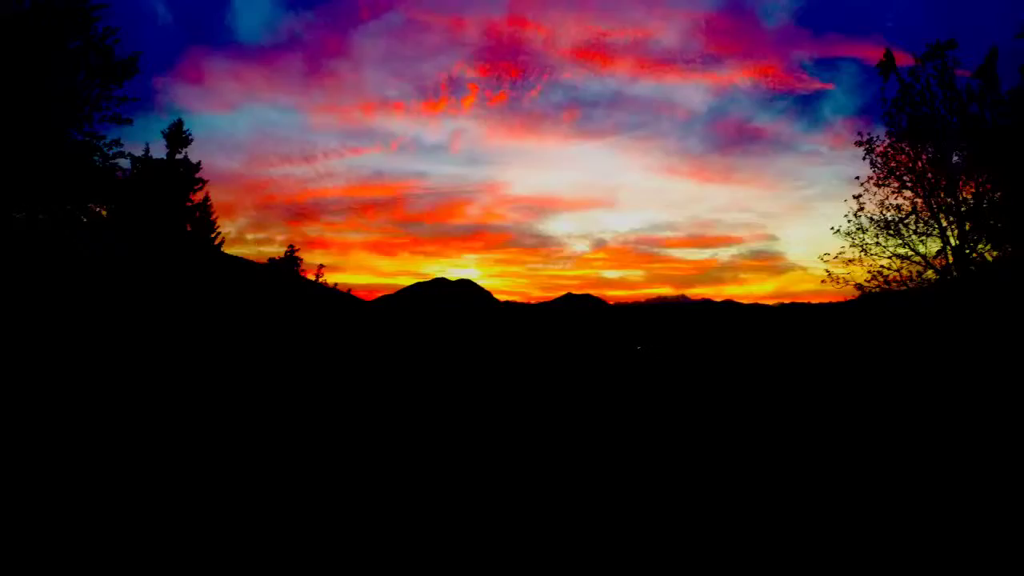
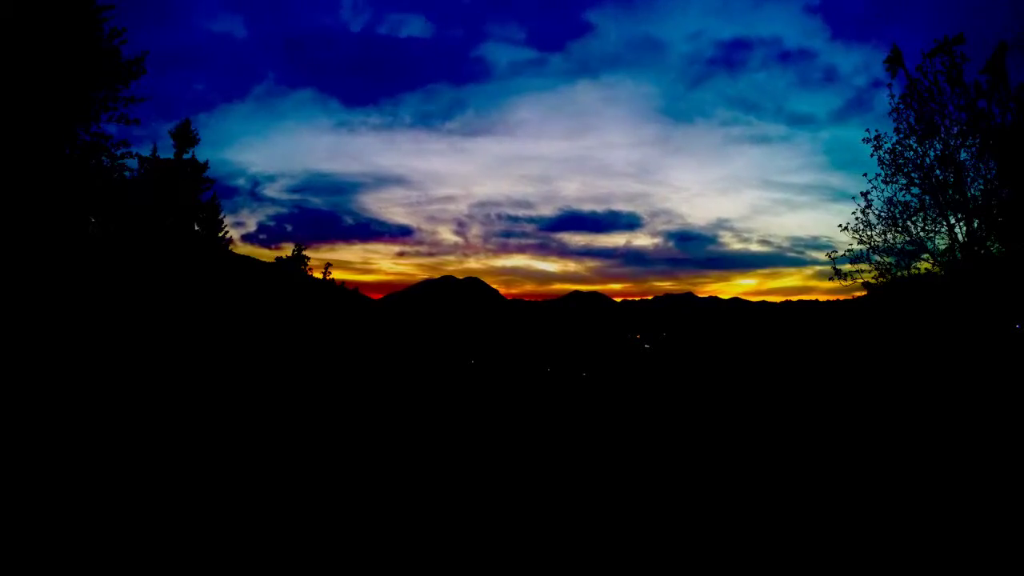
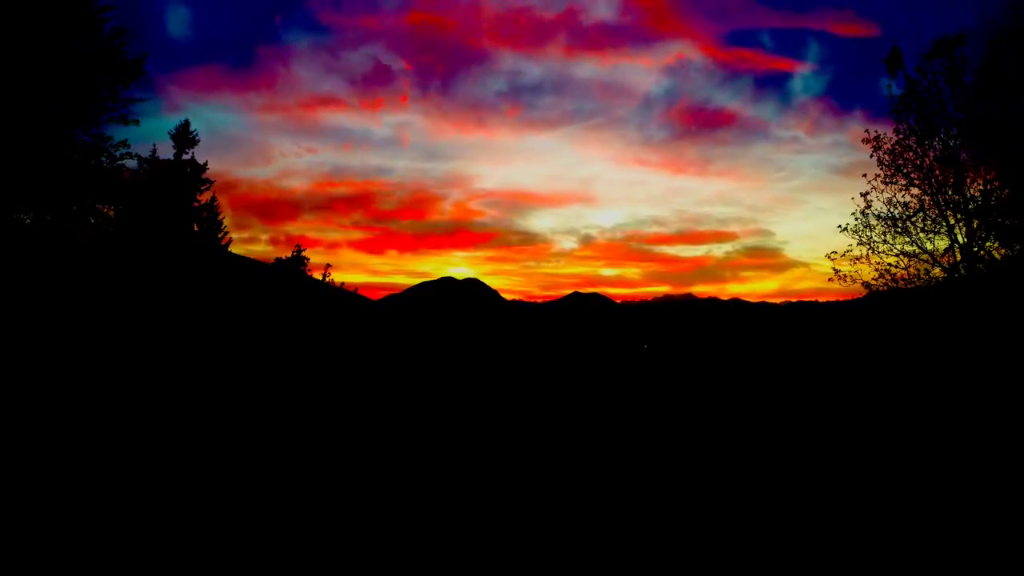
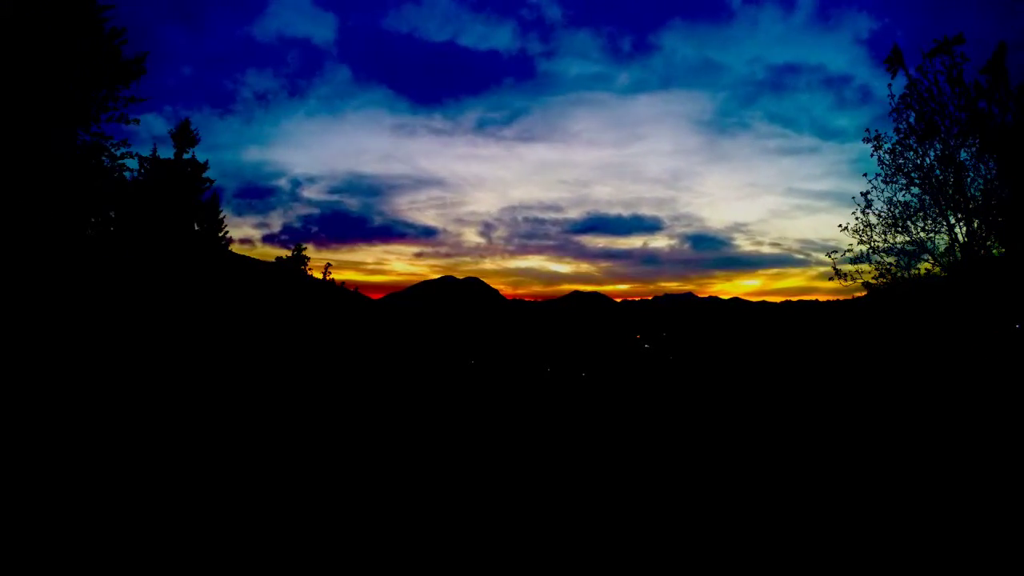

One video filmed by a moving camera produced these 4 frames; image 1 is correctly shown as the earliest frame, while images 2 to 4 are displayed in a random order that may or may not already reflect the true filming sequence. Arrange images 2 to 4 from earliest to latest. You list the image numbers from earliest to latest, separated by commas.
3, 4, 2
